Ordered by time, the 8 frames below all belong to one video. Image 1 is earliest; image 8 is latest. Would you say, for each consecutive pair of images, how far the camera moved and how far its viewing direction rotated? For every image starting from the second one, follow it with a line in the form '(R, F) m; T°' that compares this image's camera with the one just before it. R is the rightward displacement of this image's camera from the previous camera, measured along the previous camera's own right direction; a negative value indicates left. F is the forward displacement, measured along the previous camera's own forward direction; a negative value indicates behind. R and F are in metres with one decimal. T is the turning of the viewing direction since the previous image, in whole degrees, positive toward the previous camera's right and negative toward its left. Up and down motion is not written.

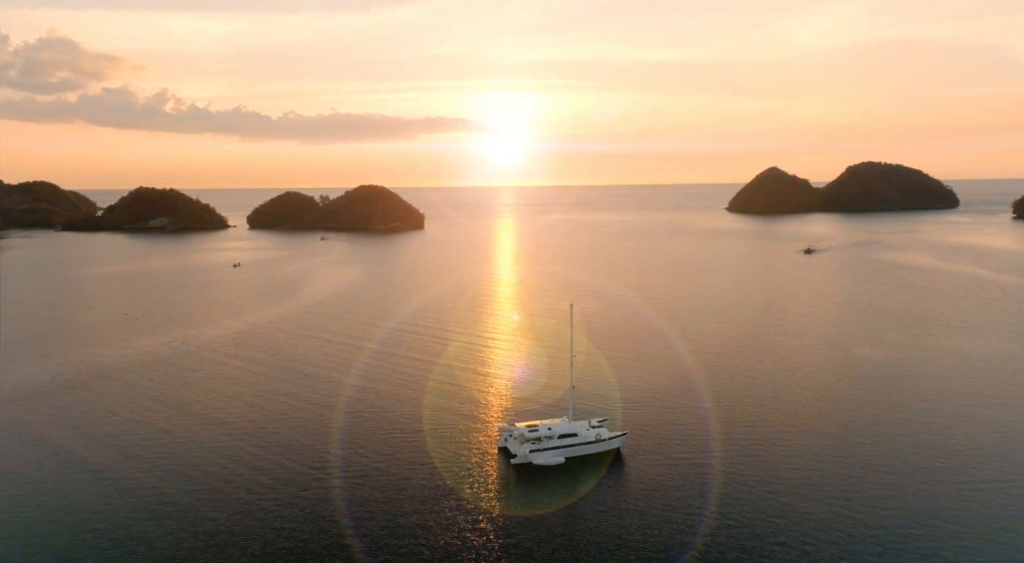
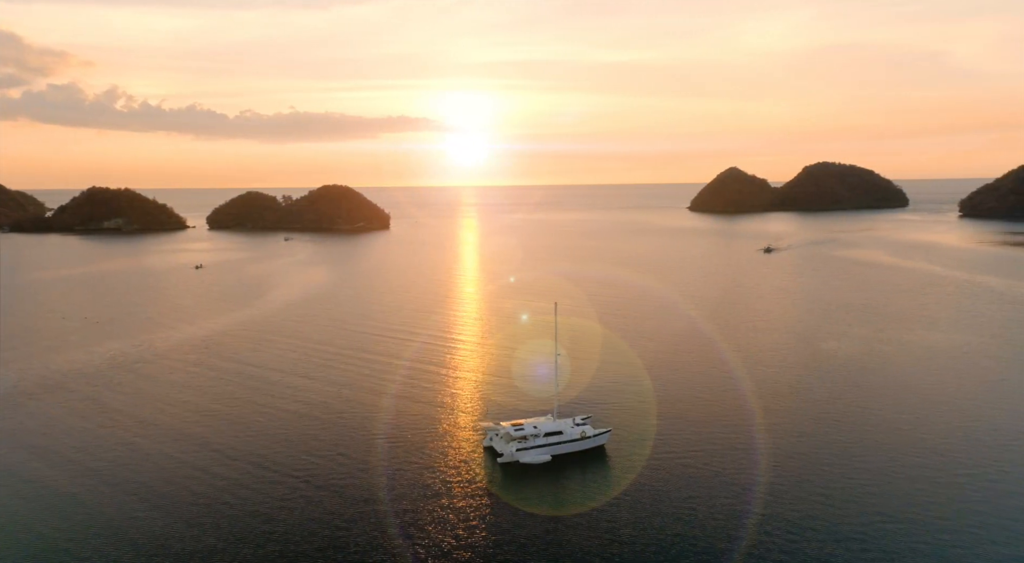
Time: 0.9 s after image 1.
(-1.6, -0.1) m; +4°
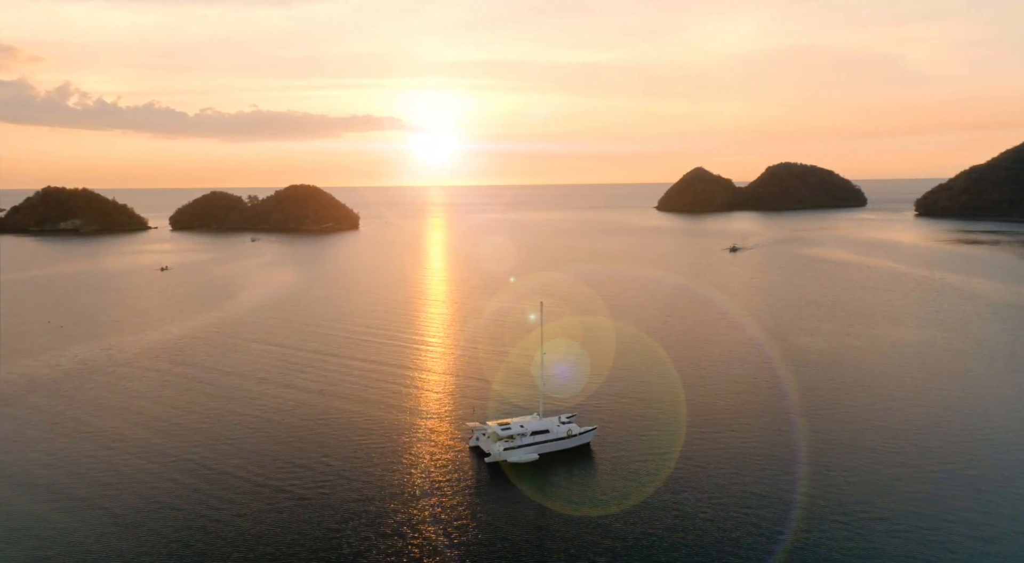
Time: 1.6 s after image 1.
(-1.4, -0.1) m; +3°
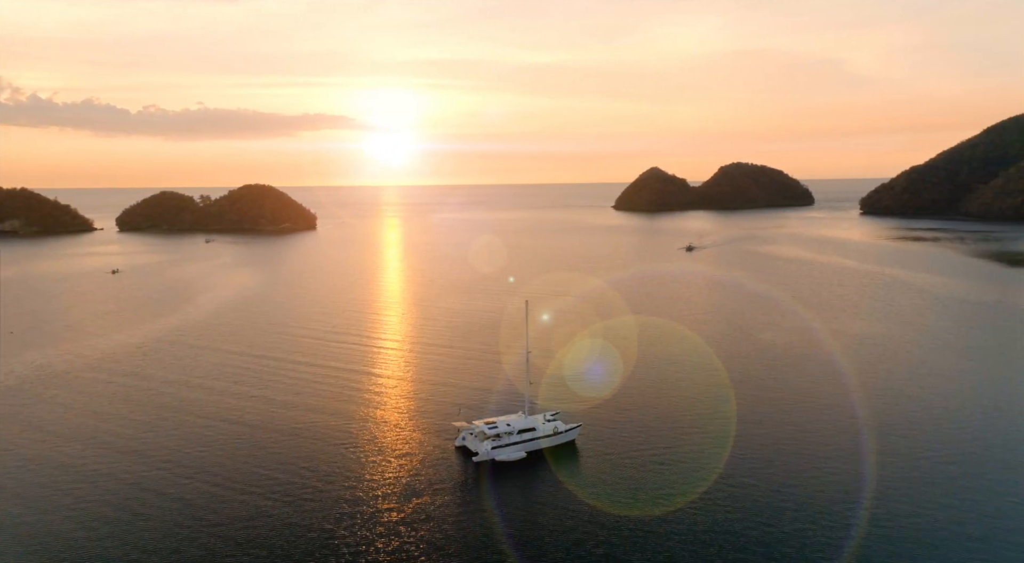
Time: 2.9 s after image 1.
(-2.2, +0.1) m; +4°
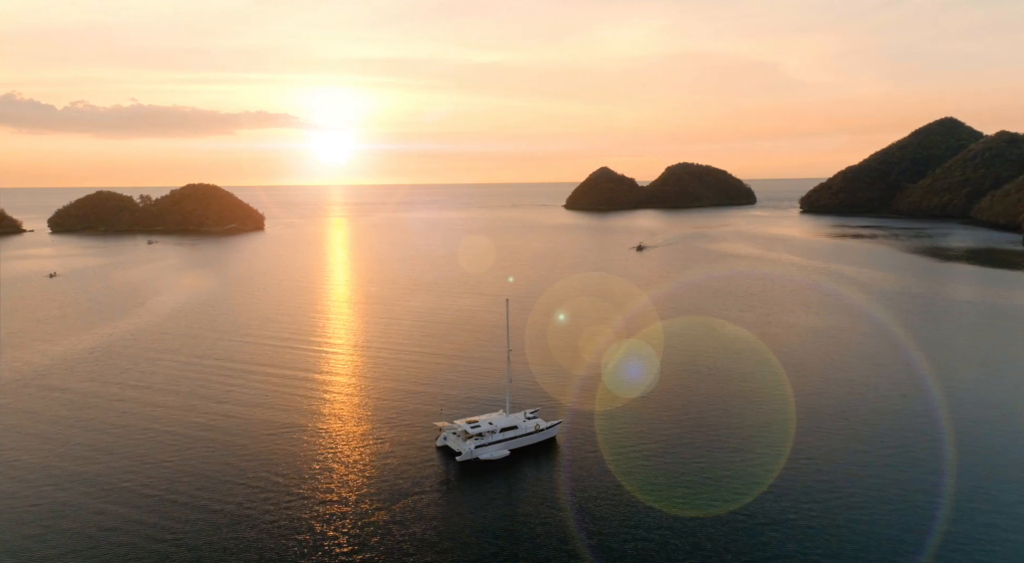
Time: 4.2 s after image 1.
(-2.4, +0.2) m; +5°
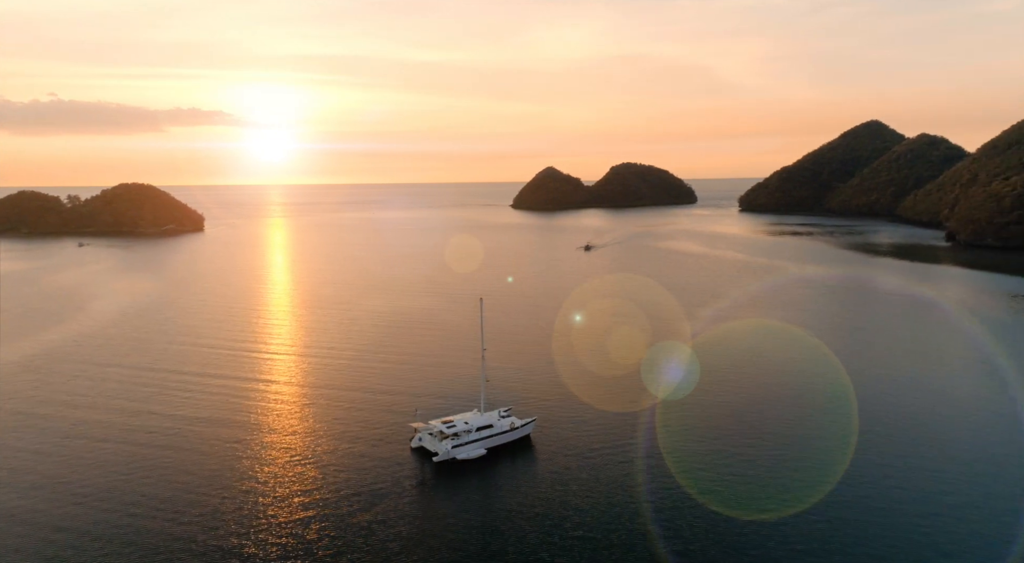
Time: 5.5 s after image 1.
(-2.2, +0.3) m; +5°
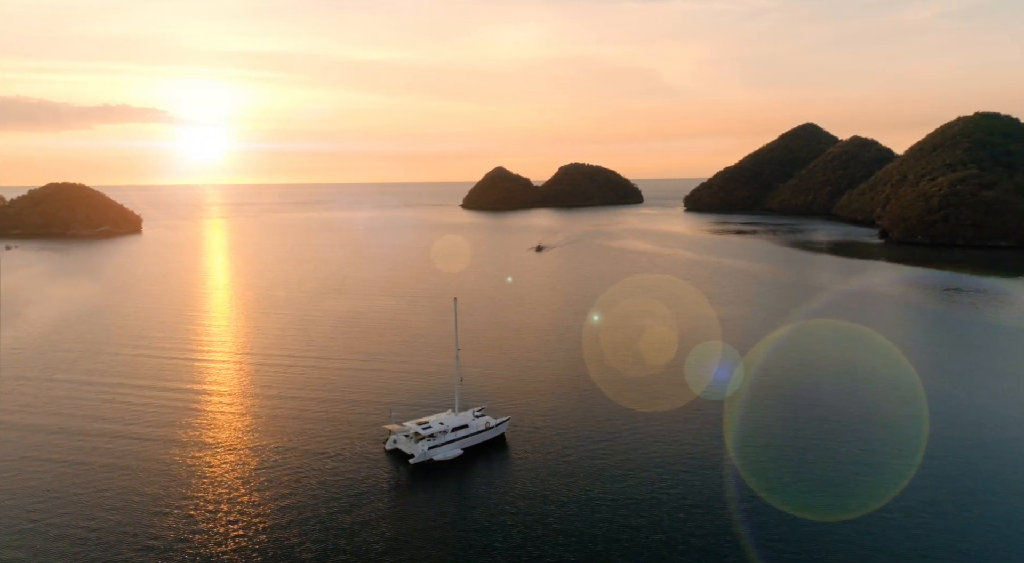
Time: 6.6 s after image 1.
(-2.0, +0.5) m; +5°
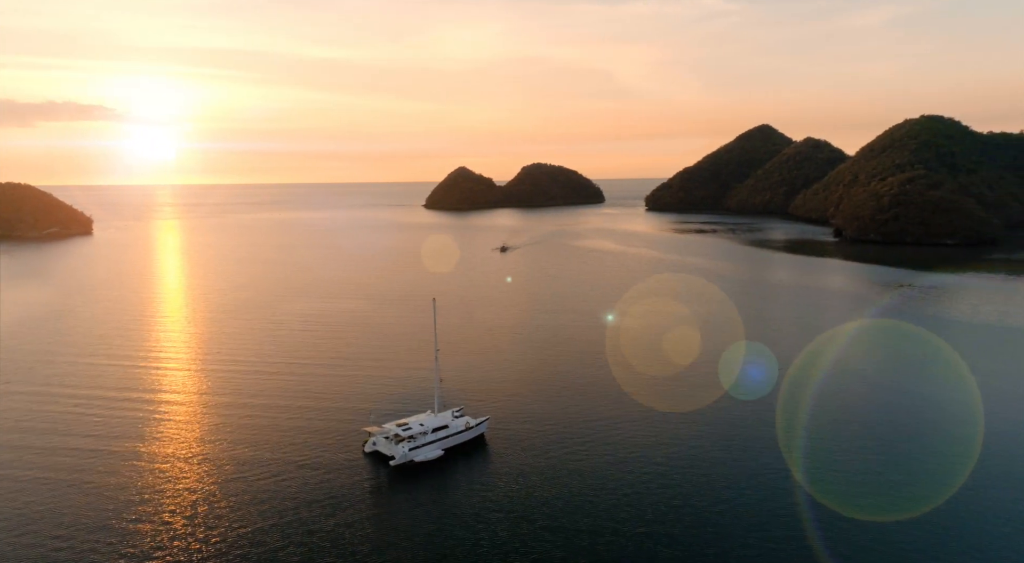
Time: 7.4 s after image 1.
(-1.3, +0.3) m; +4°
